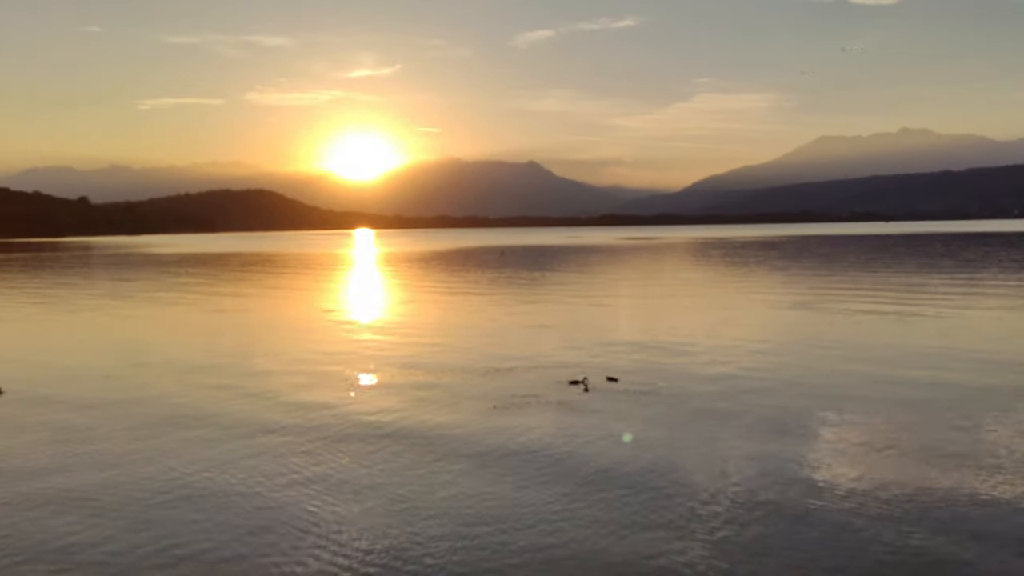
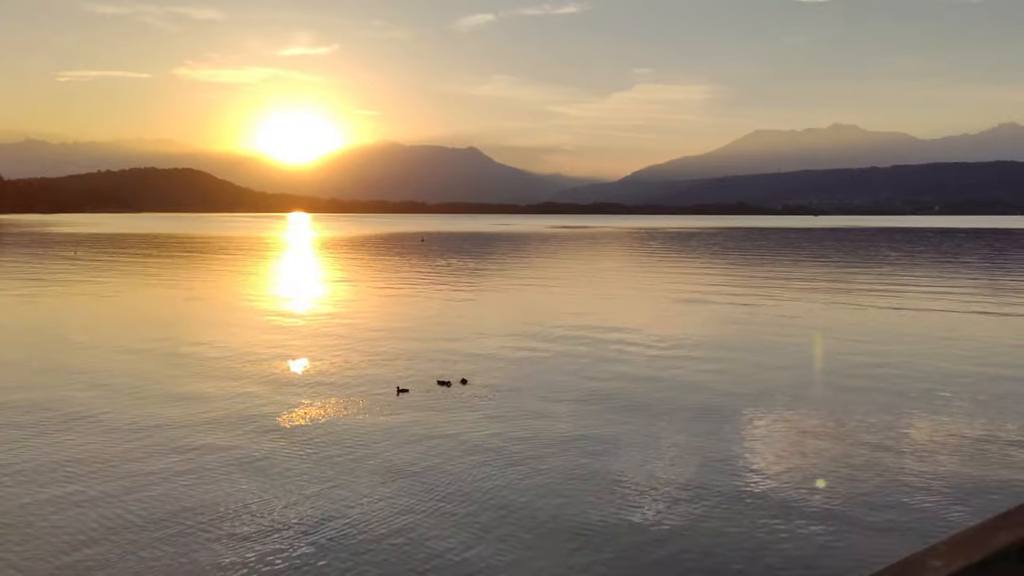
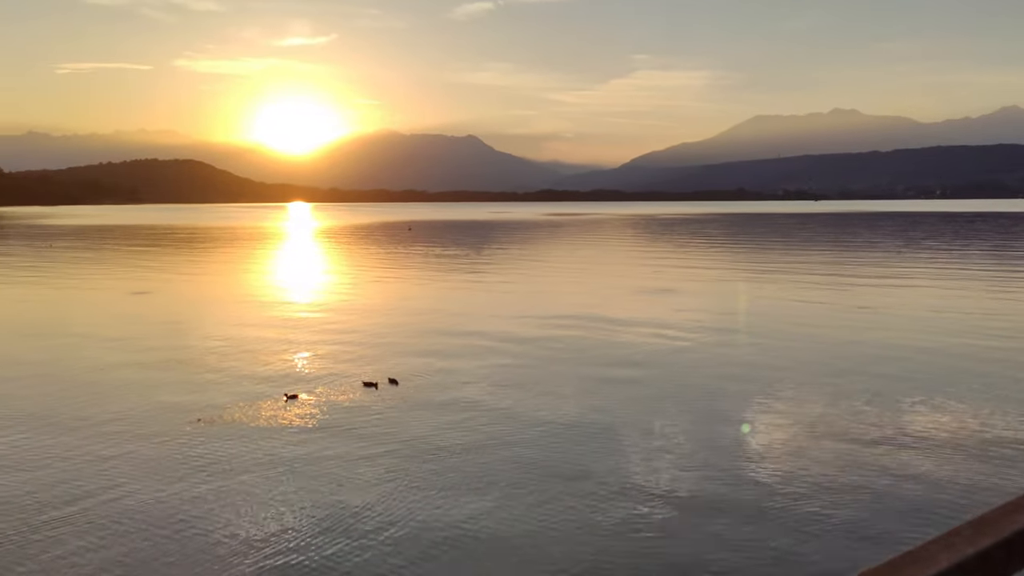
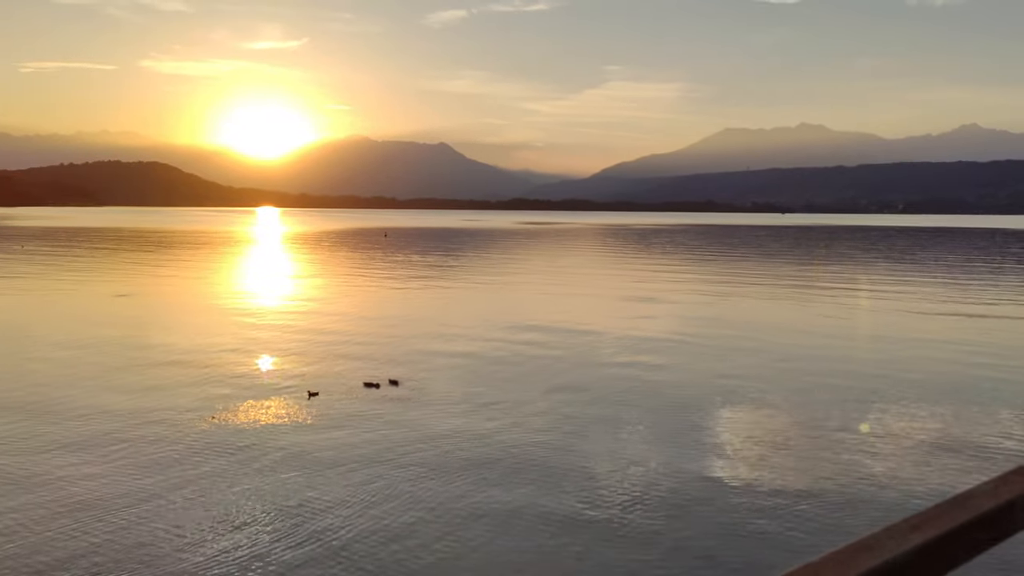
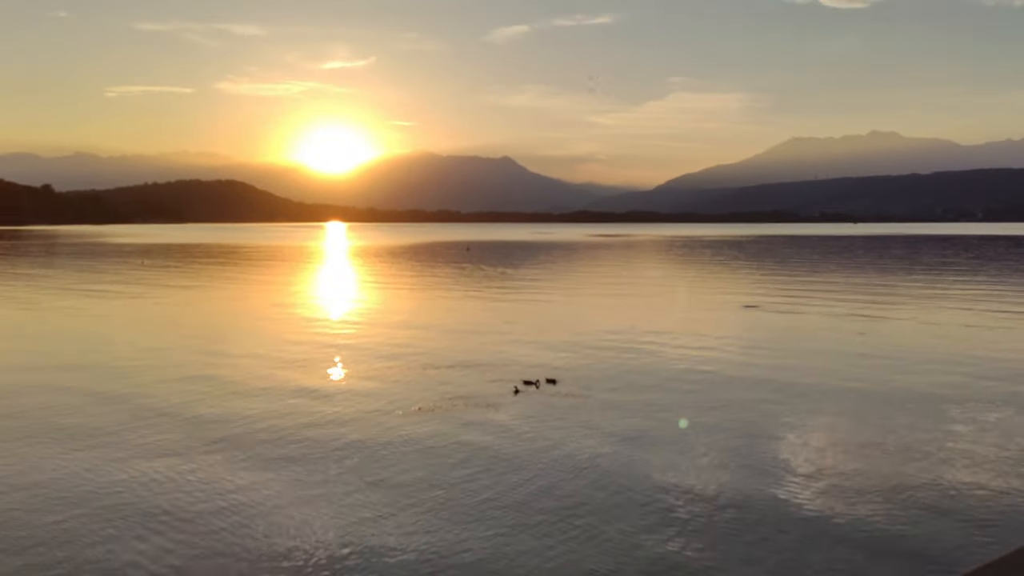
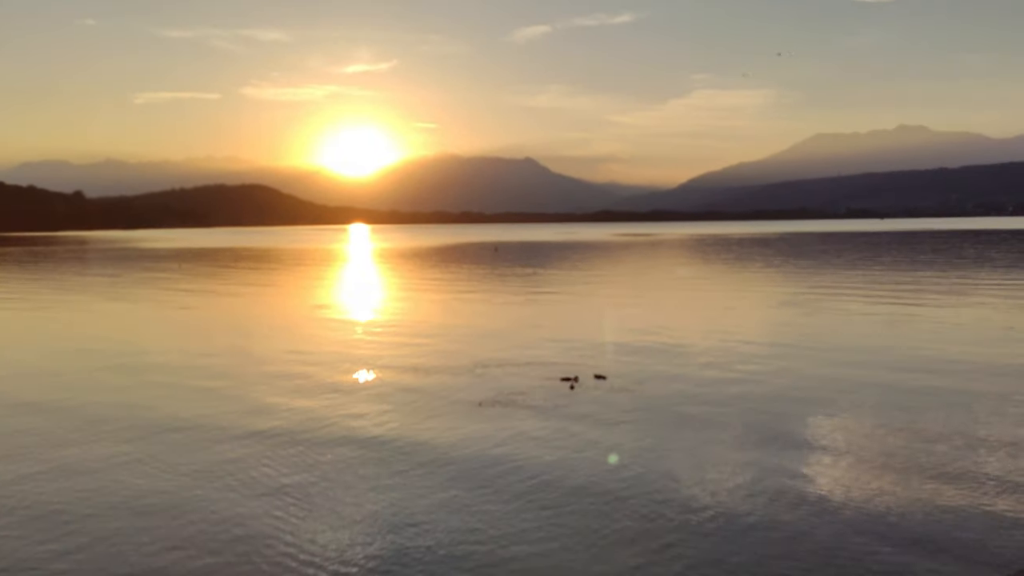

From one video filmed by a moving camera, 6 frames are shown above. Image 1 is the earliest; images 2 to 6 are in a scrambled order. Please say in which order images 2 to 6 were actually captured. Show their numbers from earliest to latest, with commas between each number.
6, 5, 2, 4, 3
